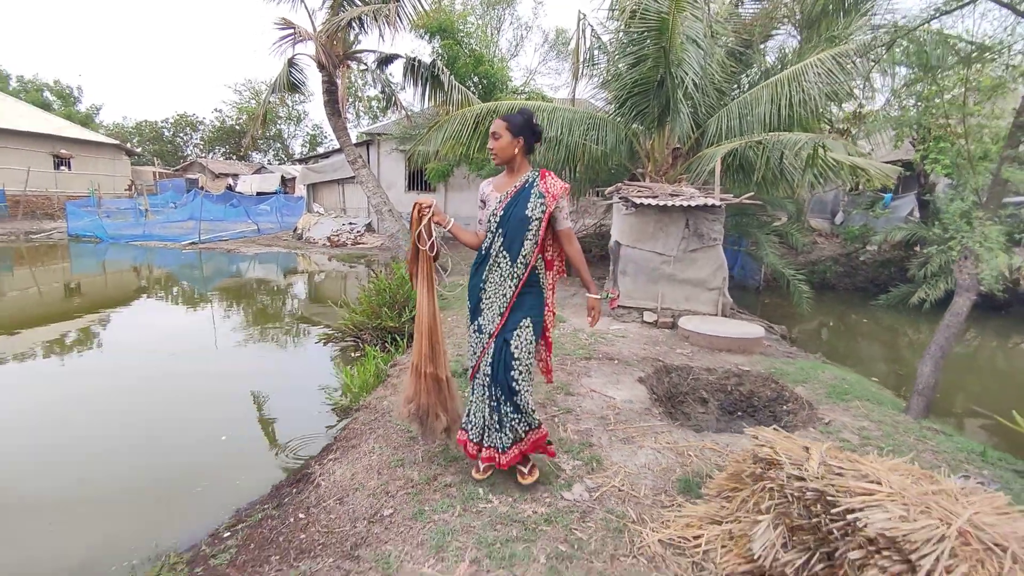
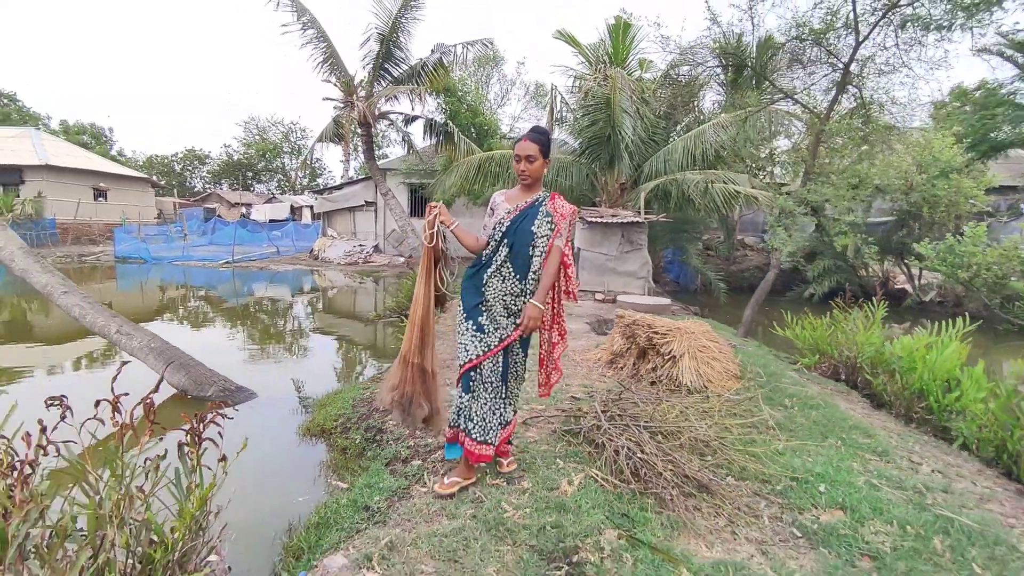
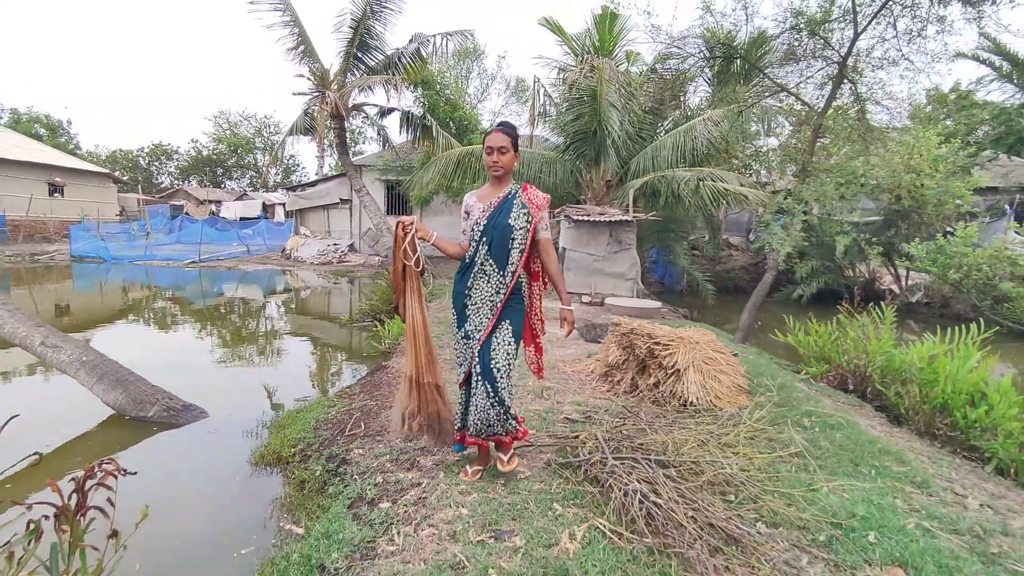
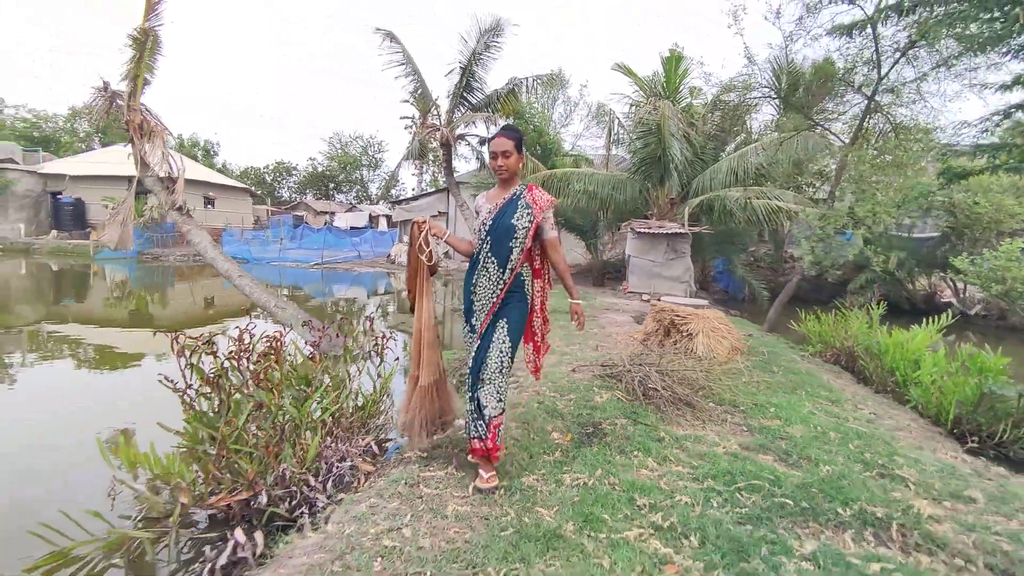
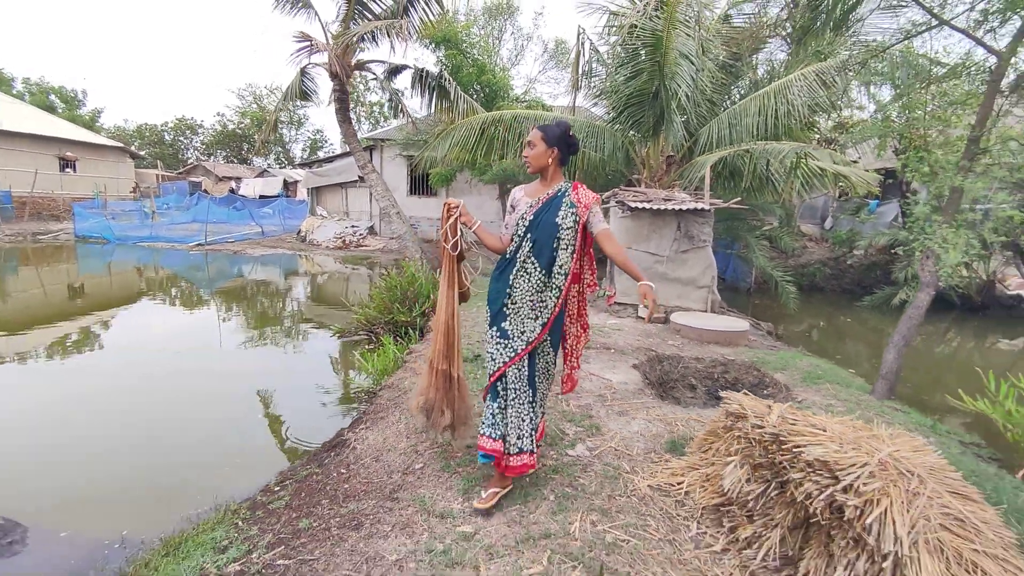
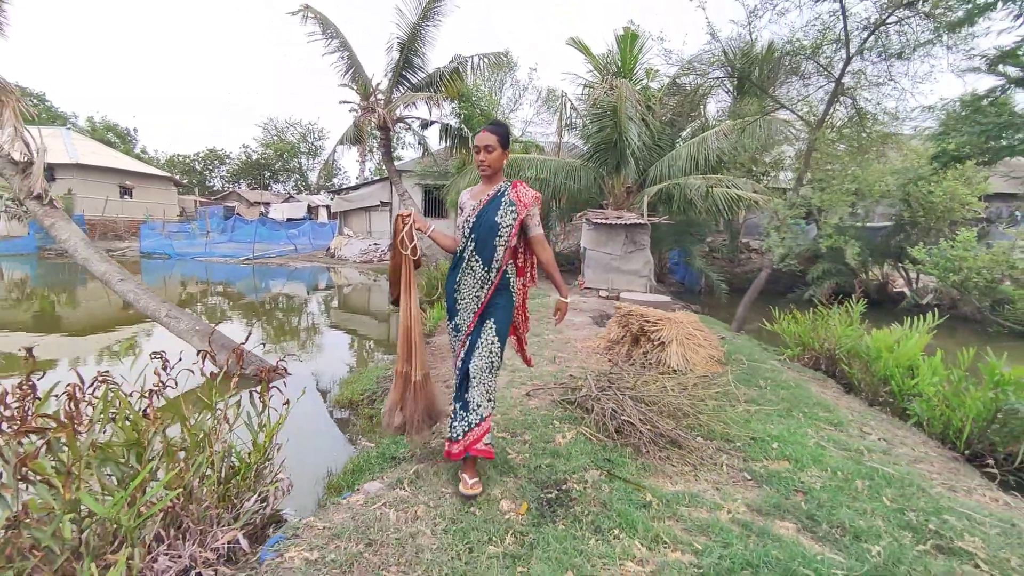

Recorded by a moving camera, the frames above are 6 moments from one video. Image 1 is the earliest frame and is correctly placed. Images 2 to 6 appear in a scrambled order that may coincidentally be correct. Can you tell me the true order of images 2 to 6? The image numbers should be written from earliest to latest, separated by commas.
5, 3, 2, 6, 4
